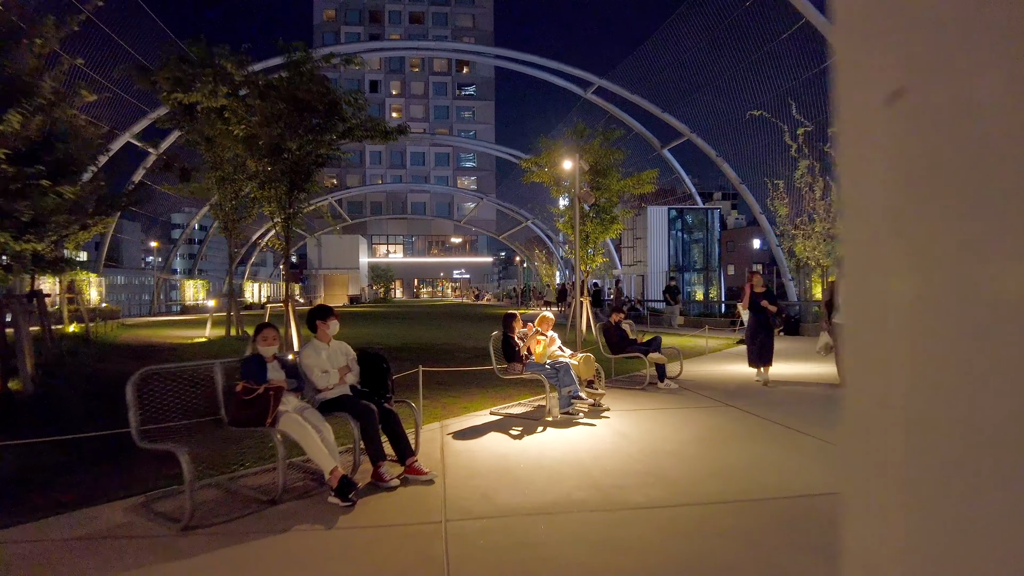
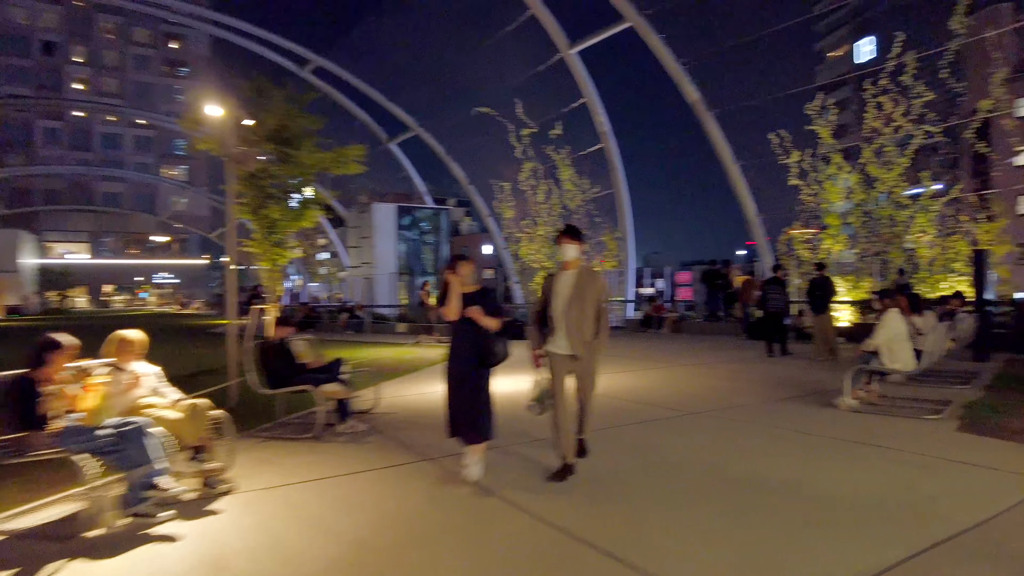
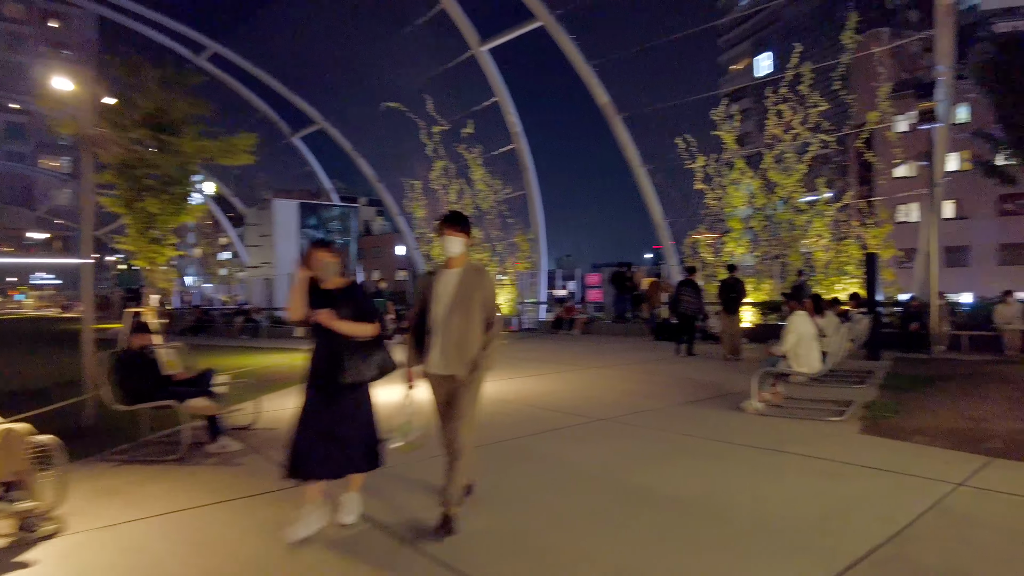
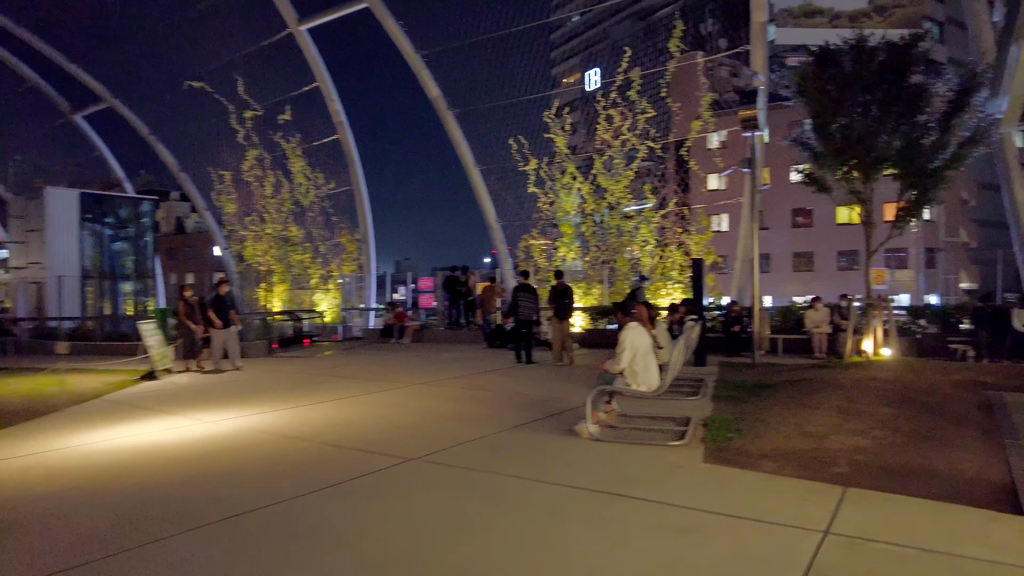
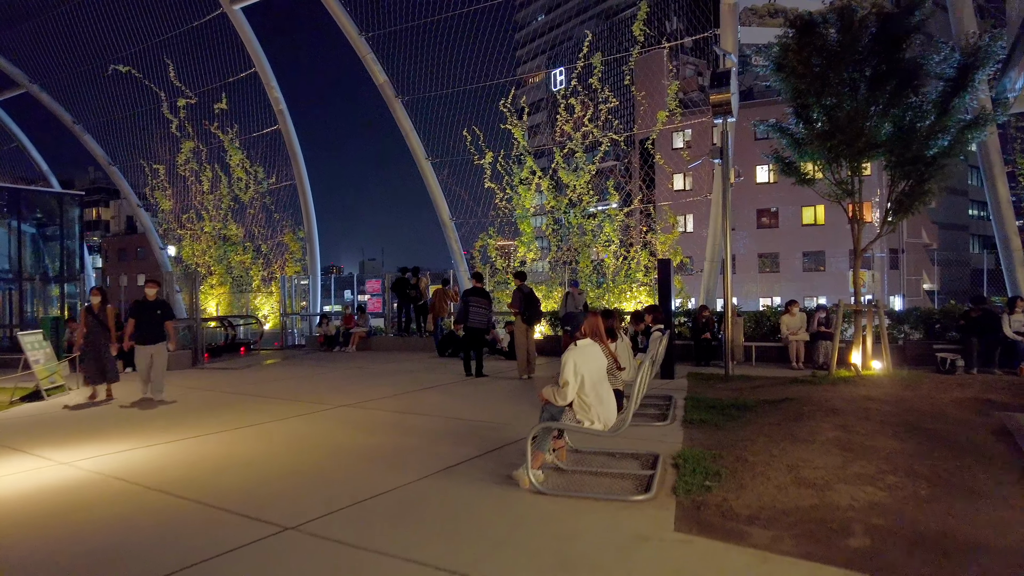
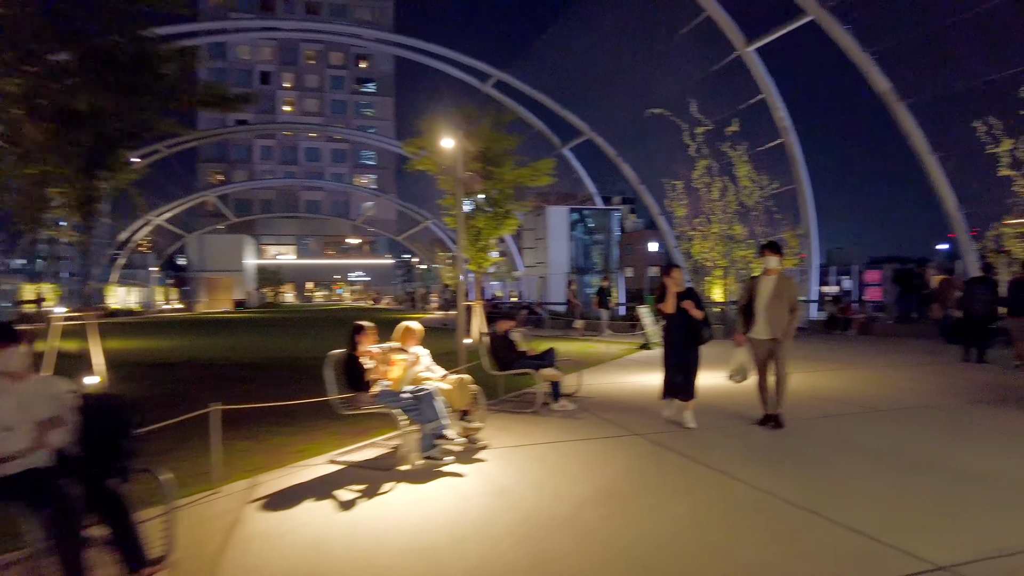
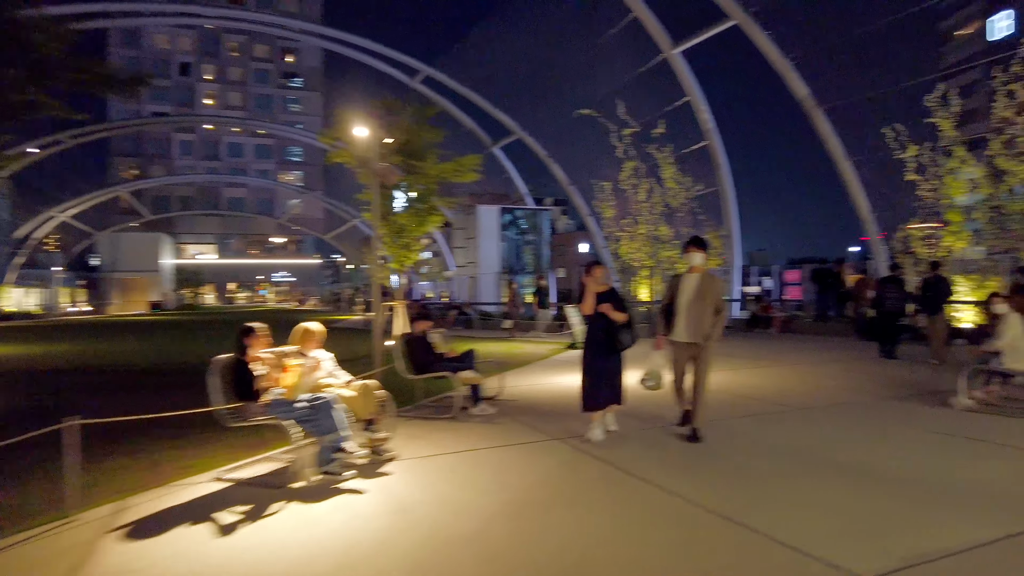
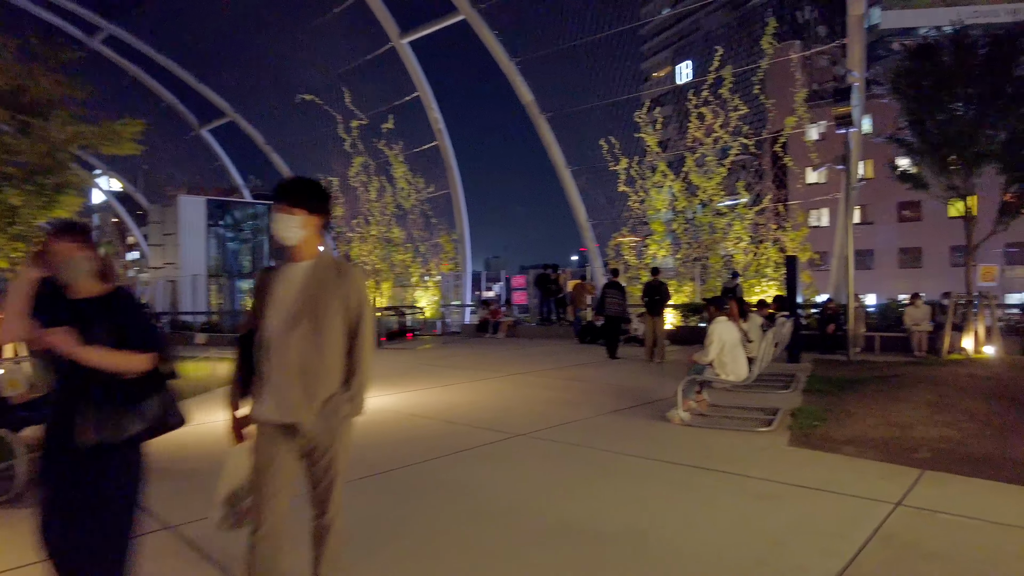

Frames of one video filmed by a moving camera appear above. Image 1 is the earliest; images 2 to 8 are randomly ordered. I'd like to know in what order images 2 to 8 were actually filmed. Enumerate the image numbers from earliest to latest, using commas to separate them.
6, 7, 2, 3, 8, 4, 5
